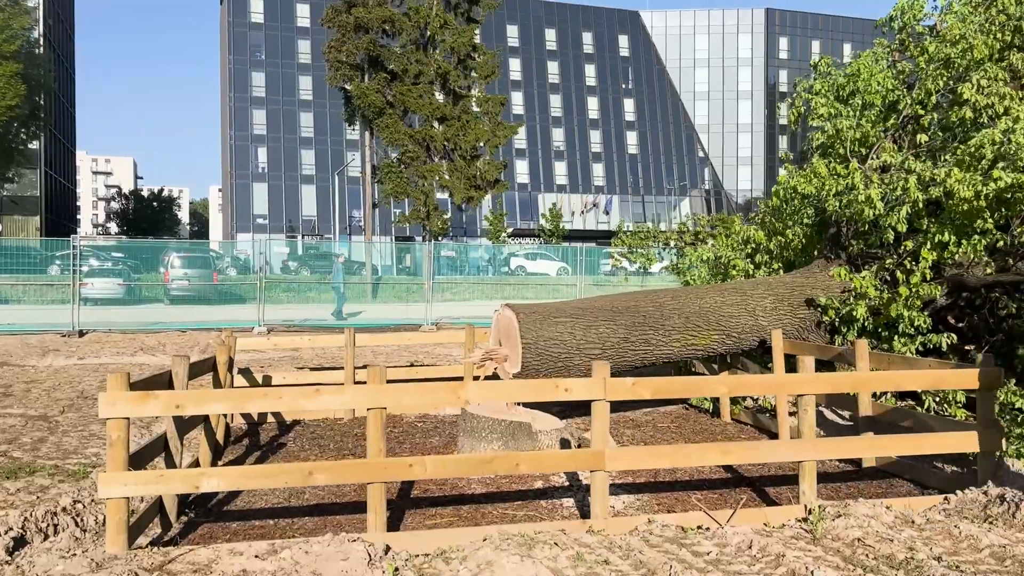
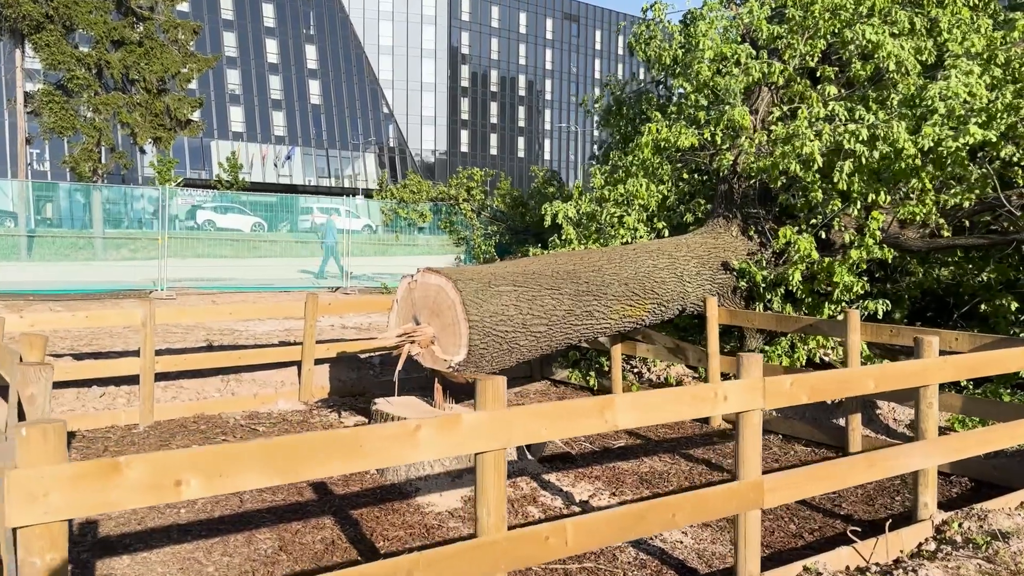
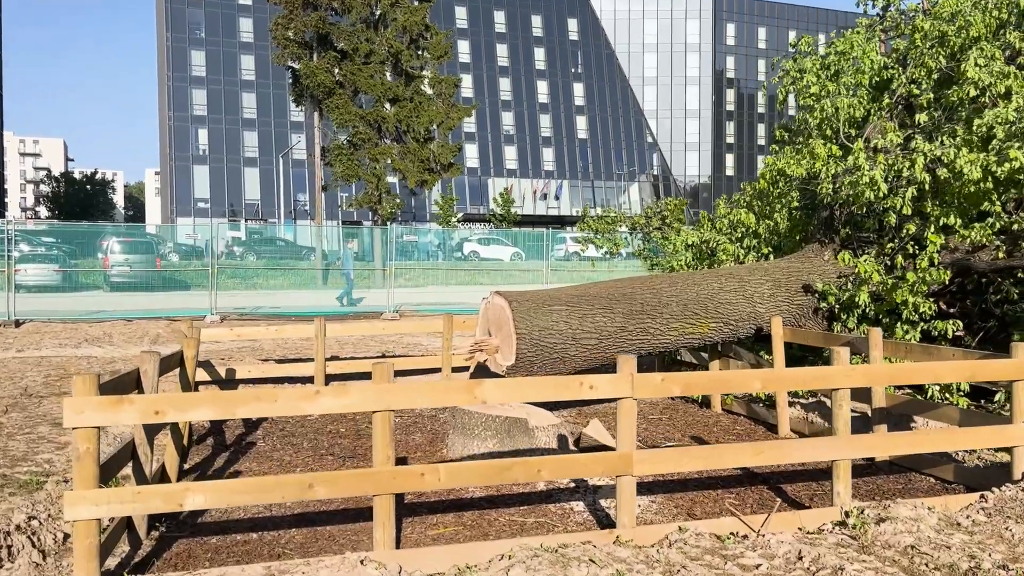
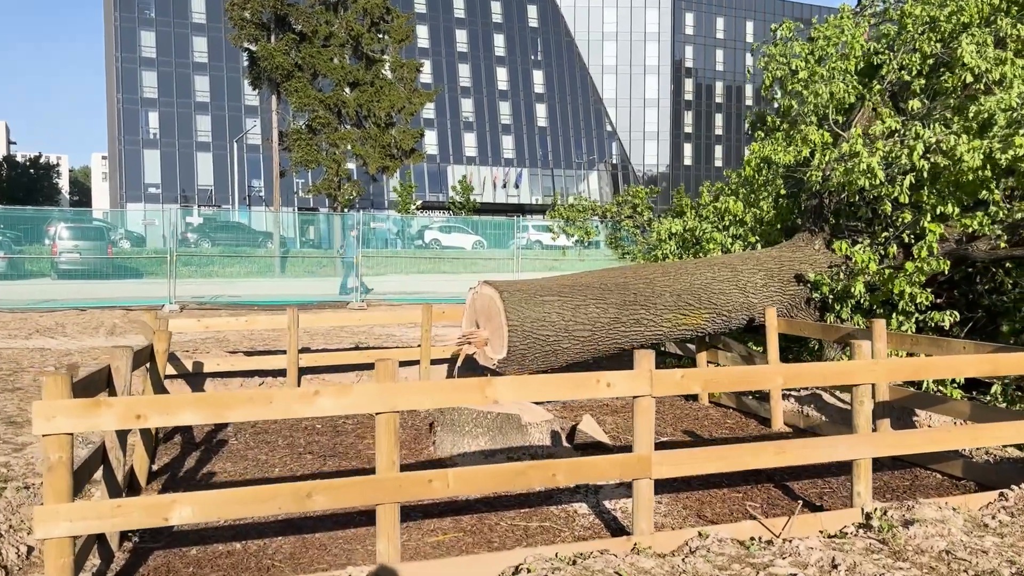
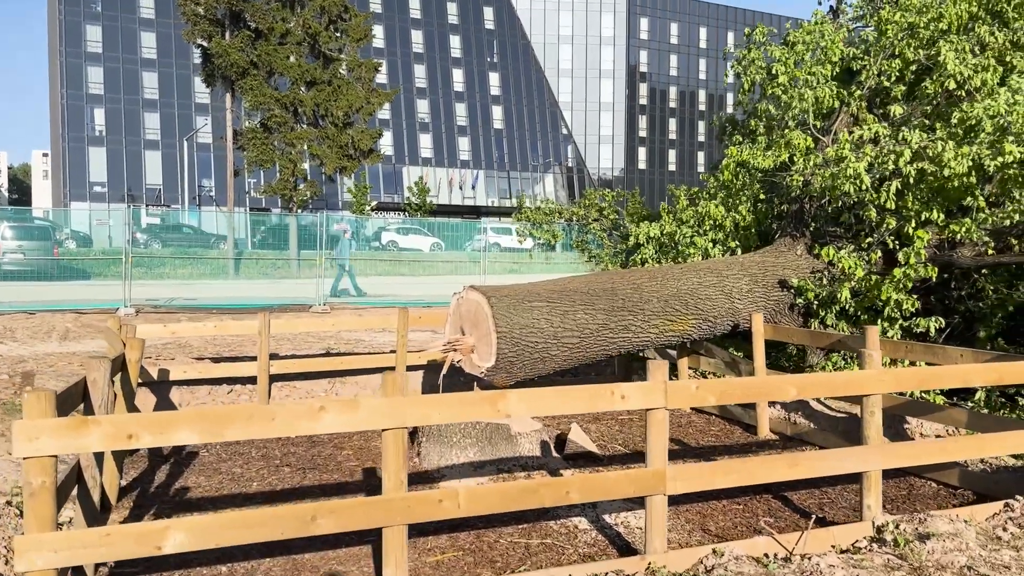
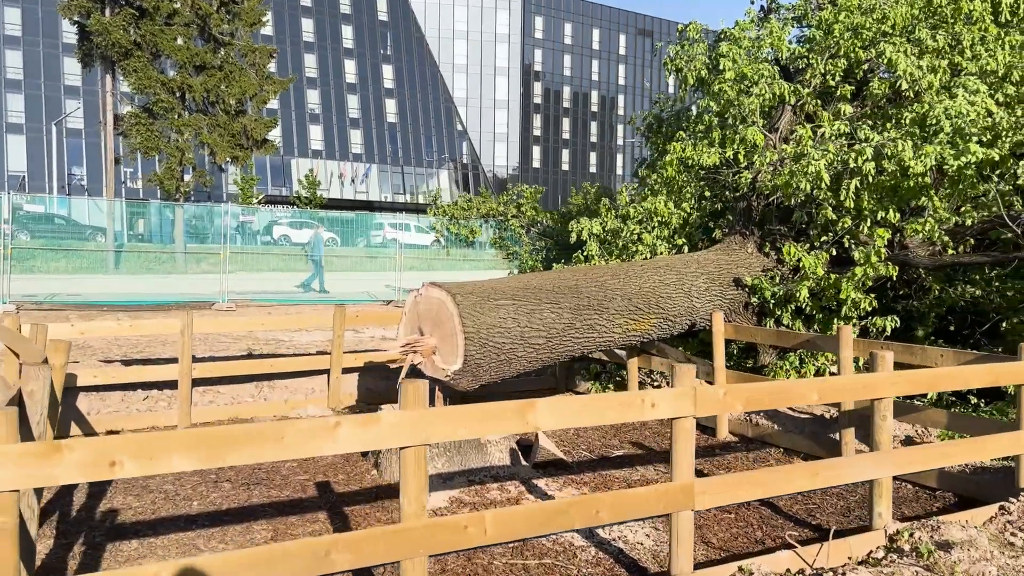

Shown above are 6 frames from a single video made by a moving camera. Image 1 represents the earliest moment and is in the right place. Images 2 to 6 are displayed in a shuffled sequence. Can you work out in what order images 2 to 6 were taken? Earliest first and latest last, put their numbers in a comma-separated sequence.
3, 4, 5, 6, 2
